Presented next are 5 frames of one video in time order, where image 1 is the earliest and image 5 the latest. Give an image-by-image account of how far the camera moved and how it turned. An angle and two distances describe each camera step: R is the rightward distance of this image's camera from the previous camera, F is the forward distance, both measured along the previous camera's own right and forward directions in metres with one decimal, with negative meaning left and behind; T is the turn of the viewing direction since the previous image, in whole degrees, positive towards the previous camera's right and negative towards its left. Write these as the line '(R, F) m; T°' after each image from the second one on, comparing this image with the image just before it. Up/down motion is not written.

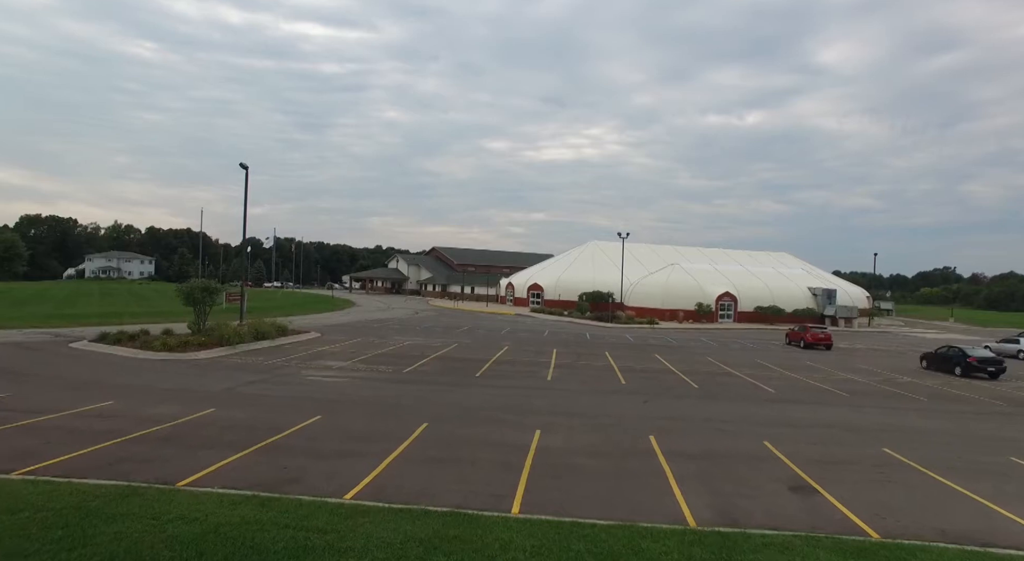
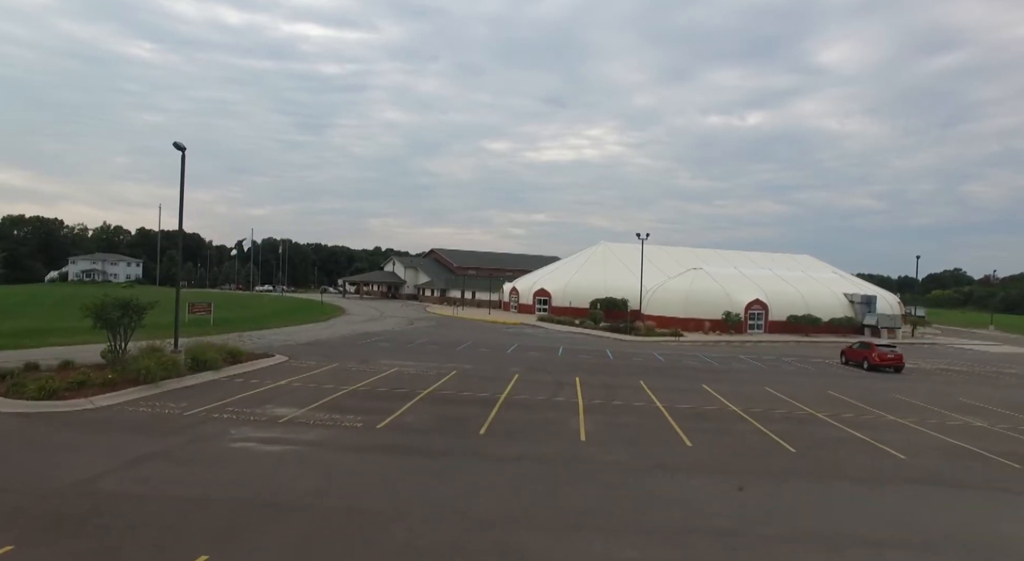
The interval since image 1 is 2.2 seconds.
(-0.3, +4.7) m; 0°
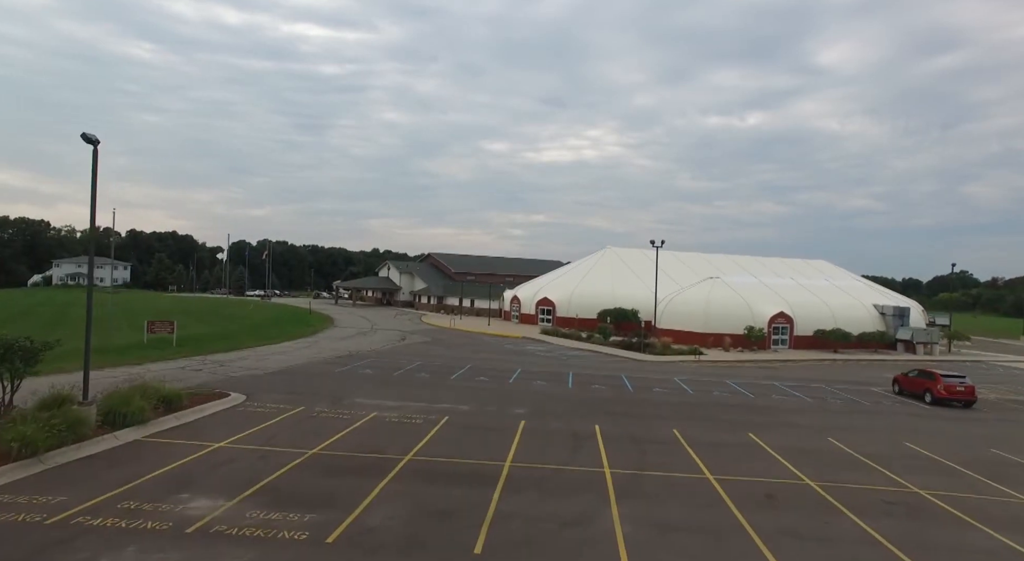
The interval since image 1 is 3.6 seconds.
(-0.1, +3.6) m; 0°
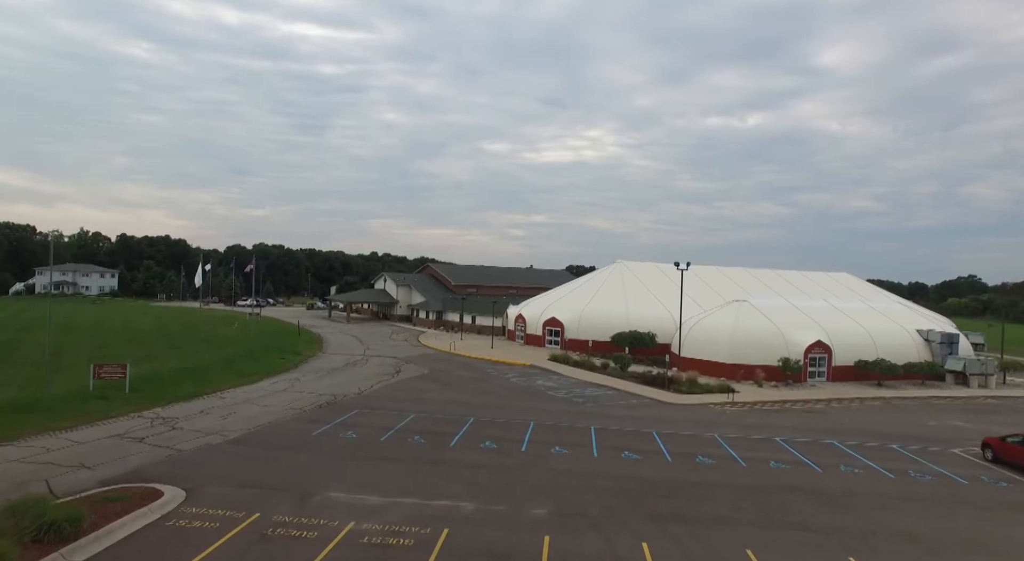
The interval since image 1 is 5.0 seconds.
(-0.4, +3.9) m; 0°
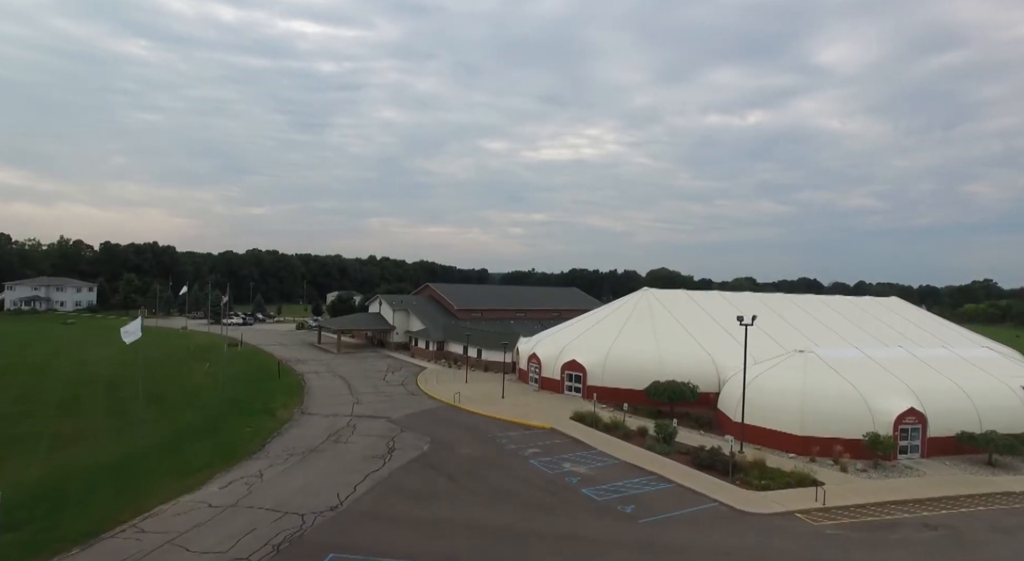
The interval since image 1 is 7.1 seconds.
(-0.9, +6.7) m; 0°
